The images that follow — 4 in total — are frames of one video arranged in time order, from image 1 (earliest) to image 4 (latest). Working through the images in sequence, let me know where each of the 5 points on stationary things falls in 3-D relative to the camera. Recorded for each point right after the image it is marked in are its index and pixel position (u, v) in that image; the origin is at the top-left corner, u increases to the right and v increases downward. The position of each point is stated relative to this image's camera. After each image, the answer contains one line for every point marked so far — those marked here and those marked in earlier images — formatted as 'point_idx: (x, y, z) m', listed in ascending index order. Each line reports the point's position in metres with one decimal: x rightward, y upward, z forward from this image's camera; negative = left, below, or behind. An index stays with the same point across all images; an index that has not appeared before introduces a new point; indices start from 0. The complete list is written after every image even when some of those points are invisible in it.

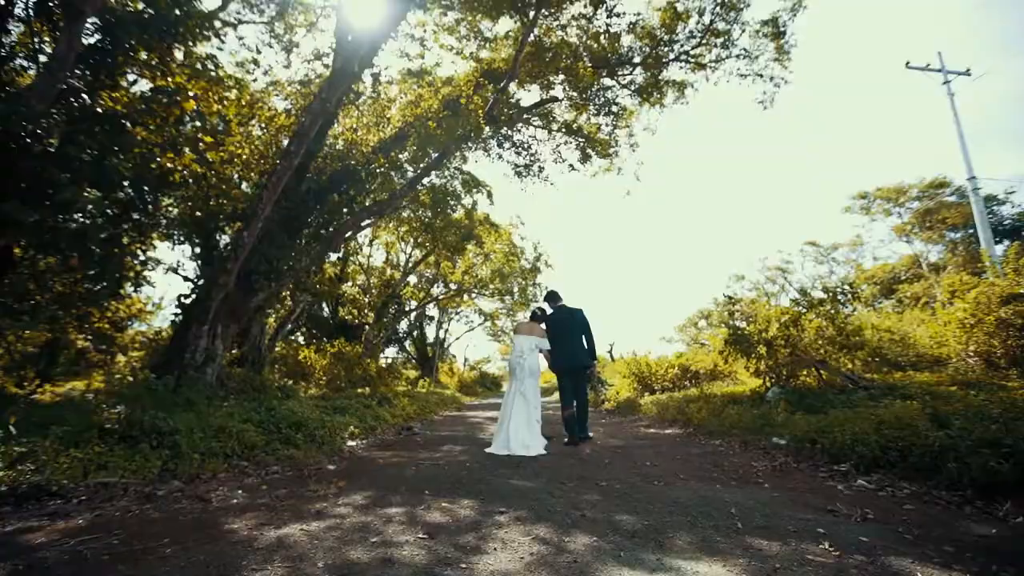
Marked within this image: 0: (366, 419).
0: (-2.7, -2.4, +10.5) m
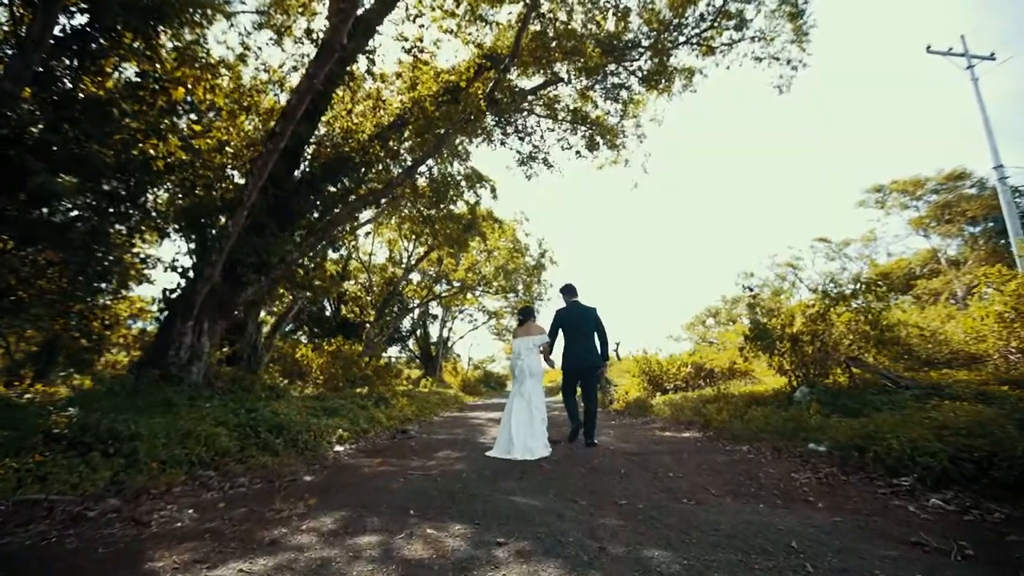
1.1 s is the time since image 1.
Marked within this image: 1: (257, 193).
0: (-2.6, -2.3, +9.7) m
1: (-4.6, +1.7, +10.1) m
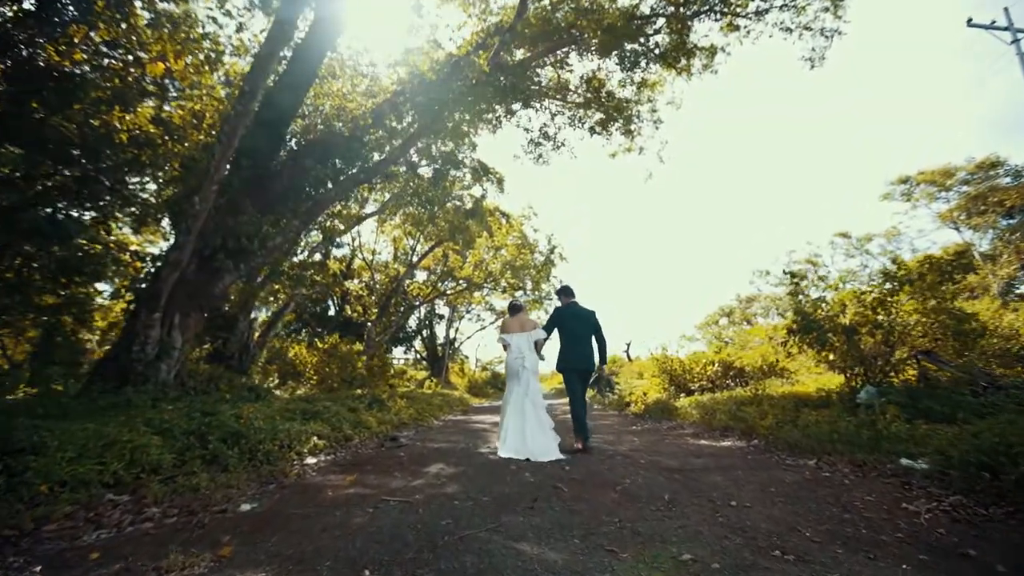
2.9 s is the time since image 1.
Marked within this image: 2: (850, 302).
0: (-2.5, -2.1, +8.4) m
1: (-4.5, +1.9, +8.8) m
2: (+5.0, -0.2, +8.4) m
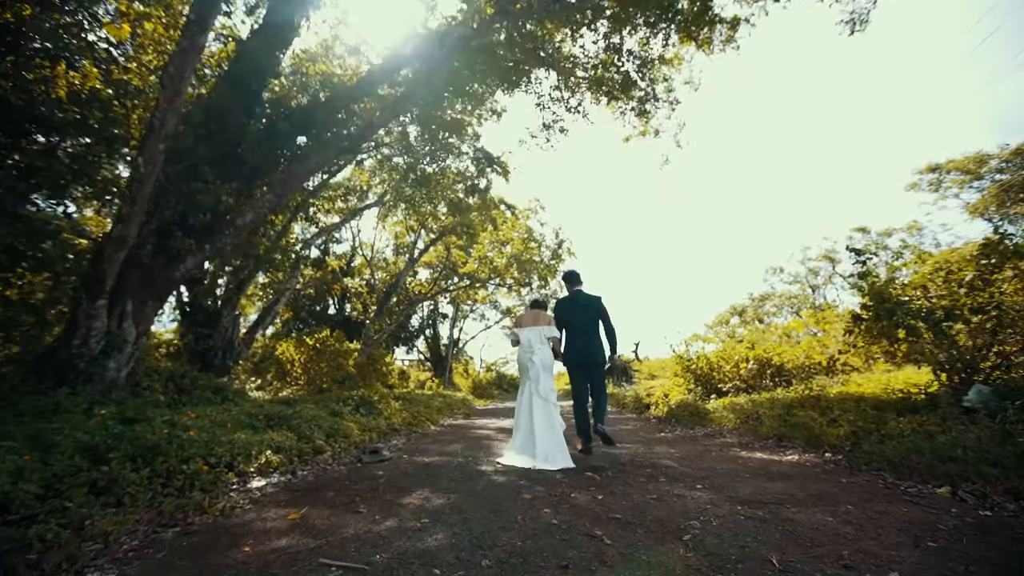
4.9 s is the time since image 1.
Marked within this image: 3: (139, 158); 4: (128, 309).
0: (-2.4, -1.8, +6.9) m
1: (-4.4, +2.2, +7.3) m
2: (+5.1, +0.1, +6.8) m
3: (-4.9, +1.7, +7.5) m
4: (-6.1, -0.3, +9.0) m
